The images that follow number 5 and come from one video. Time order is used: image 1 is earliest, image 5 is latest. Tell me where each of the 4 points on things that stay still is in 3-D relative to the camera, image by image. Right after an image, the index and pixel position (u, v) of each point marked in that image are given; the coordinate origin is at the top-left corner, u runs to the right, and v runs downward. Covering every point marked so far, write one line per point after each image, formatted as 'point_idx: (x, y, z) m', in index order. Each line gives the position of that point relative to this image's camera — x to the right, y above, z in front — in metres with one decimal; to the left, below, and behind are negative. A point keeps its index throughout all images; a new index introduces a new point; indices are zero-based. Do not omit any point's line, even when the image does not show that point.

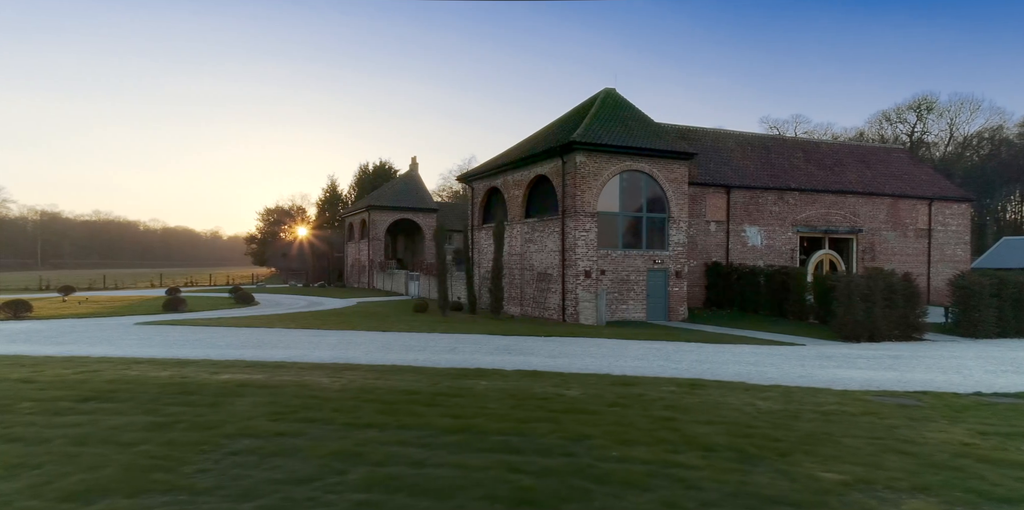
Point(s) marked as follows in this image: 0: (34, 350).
0: (-9.9, -1.9, +13.5) m
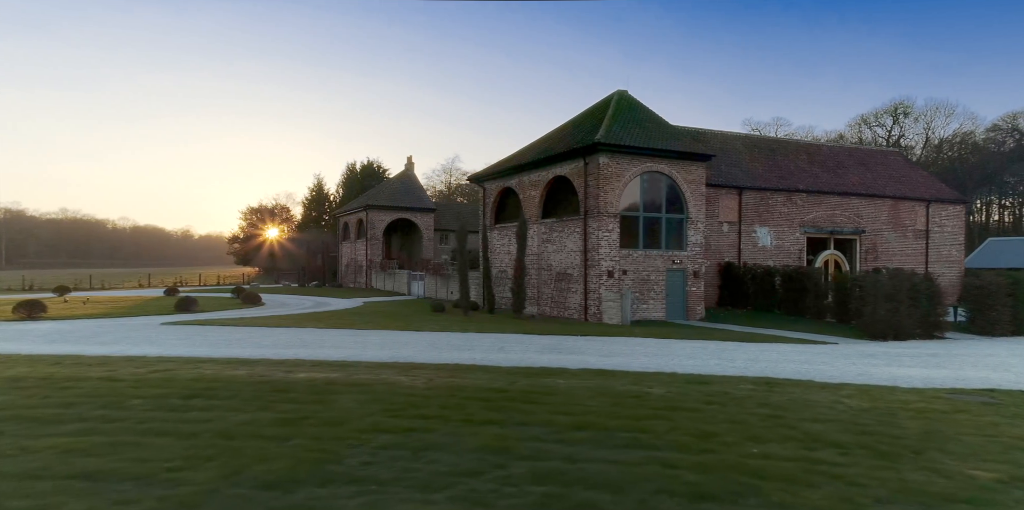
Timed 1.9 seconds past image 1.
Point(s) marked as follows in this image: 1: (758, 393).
0: (-8.7, -1.9, +13.3) m
1: (+3.5, -1.9, +9.2) m
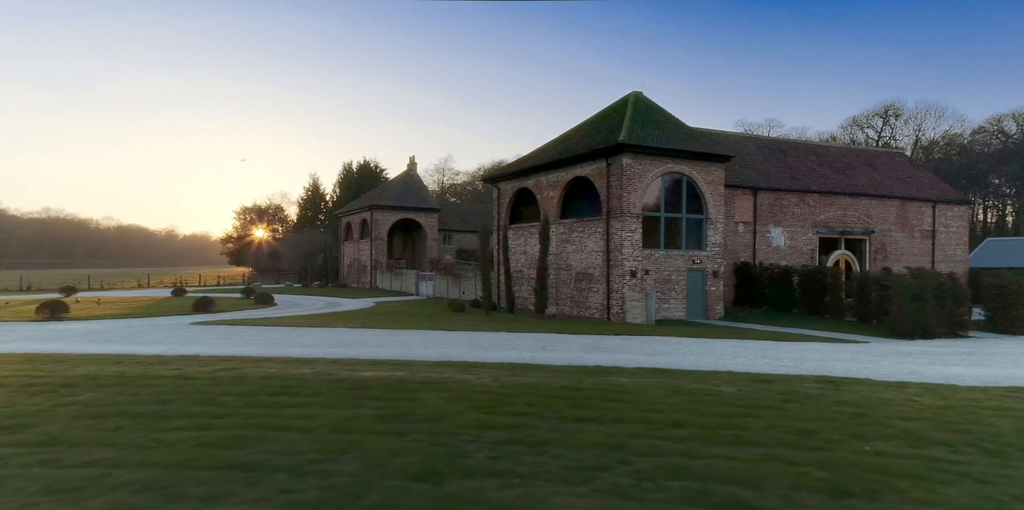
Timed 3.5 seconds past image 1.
0: (-7.7, -1.9, +13.3) m
1: (+4.5, -1.9, +9.3) m
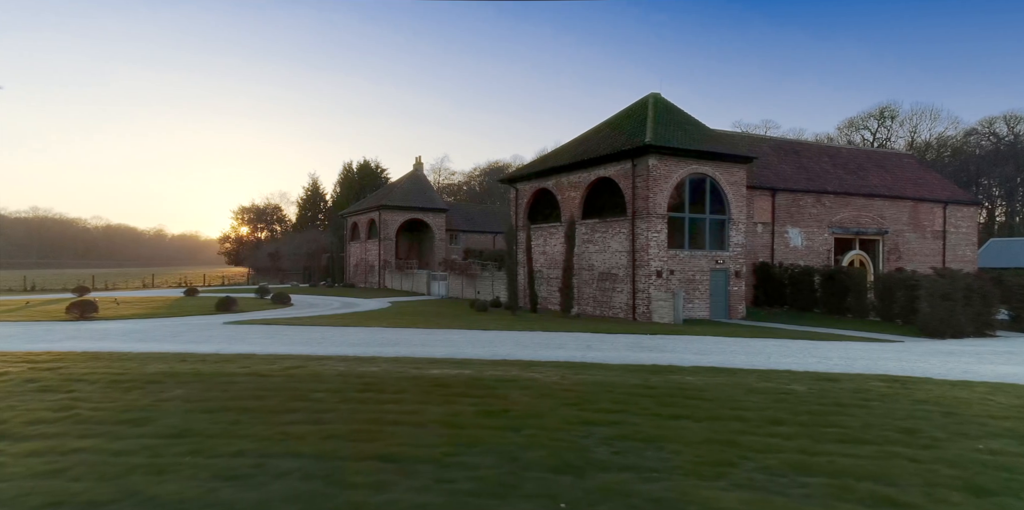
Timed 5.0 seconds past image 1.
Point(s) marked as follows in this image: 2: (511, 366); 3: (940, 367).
0: (-6.7, -1.9, +13.4) m
1: (+5.6, -1.9, +9.4) m
2: (0.0, -1.9, +11.2) m
3: (+8.1, -2.1, +12.4) m
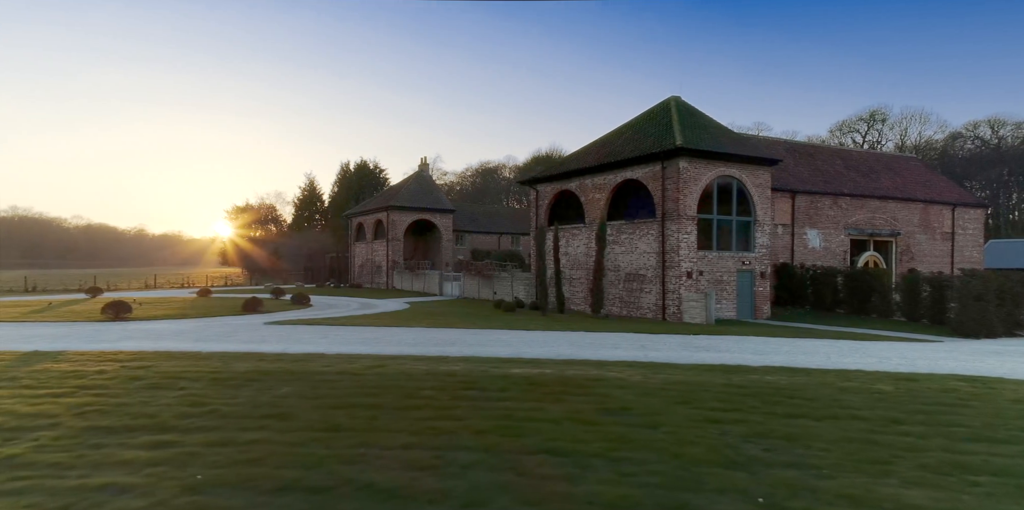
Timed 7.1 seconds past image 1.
0: (-5.4, -1.9, +13.4) m
1: (+6.9, -1.9, +9.6) m
2: (+1.3, -1.9, +11.4) m
3: (+9.4, -2.1, +12.6) m
